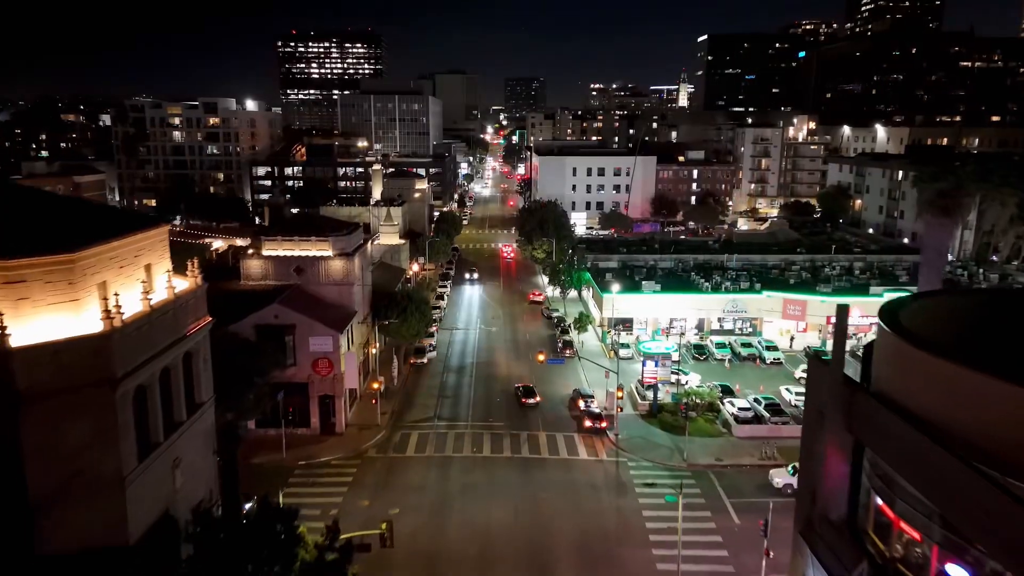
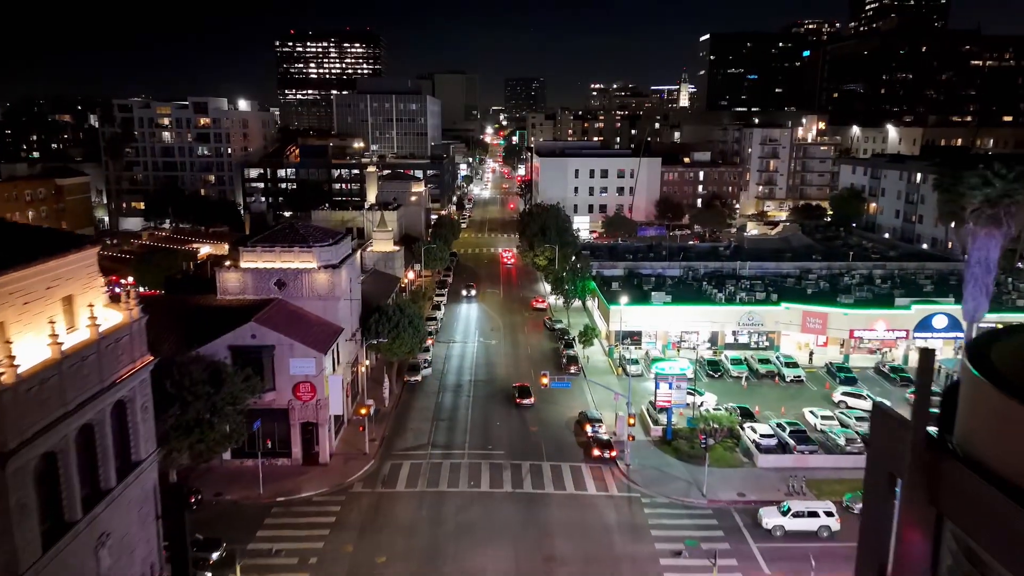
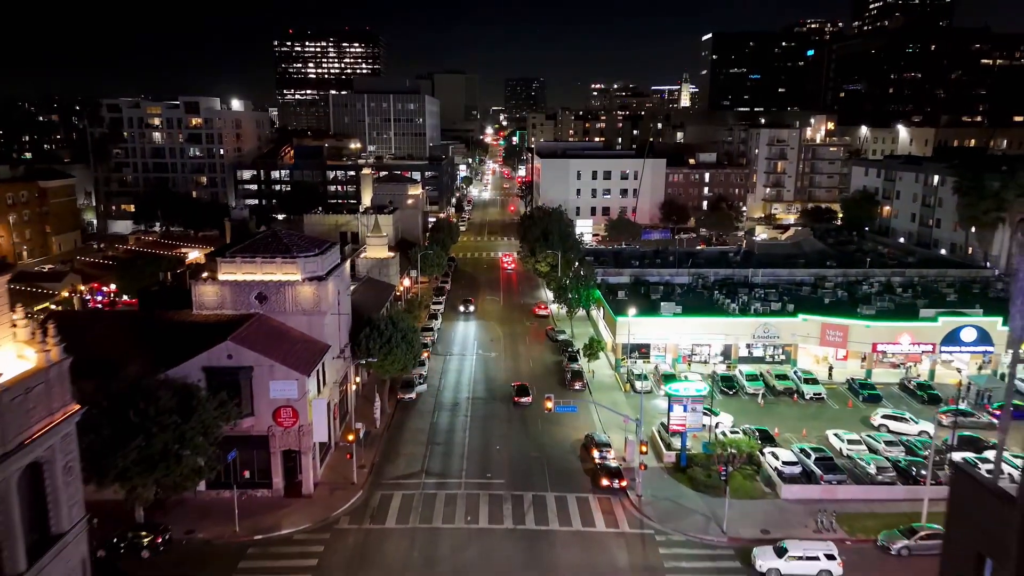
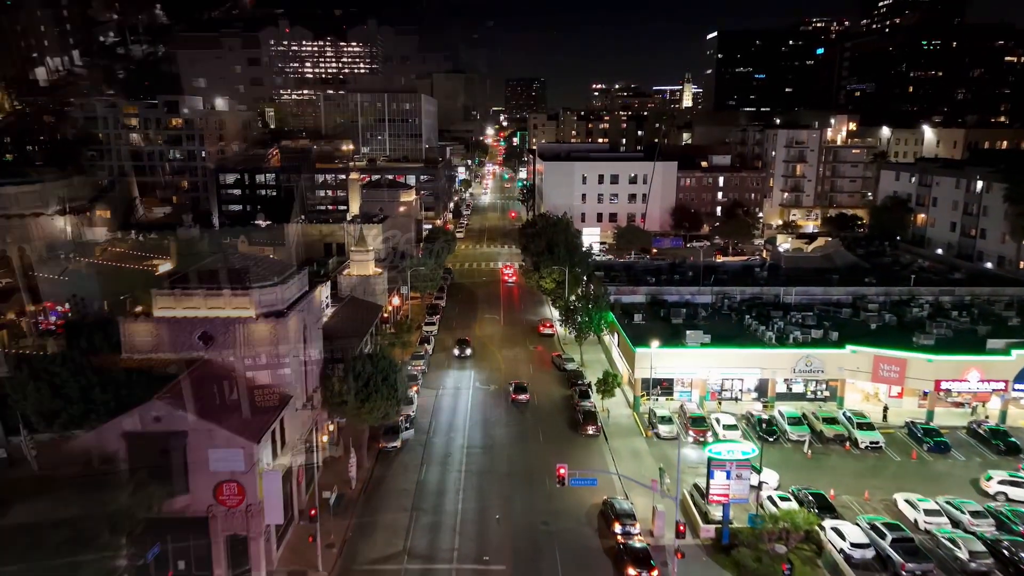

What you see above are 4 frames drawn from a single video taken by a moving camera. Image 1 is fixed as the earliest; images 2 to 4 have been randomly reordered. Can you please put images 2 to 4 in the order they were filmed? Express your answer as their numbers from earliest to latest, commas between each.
2, 3, 4
